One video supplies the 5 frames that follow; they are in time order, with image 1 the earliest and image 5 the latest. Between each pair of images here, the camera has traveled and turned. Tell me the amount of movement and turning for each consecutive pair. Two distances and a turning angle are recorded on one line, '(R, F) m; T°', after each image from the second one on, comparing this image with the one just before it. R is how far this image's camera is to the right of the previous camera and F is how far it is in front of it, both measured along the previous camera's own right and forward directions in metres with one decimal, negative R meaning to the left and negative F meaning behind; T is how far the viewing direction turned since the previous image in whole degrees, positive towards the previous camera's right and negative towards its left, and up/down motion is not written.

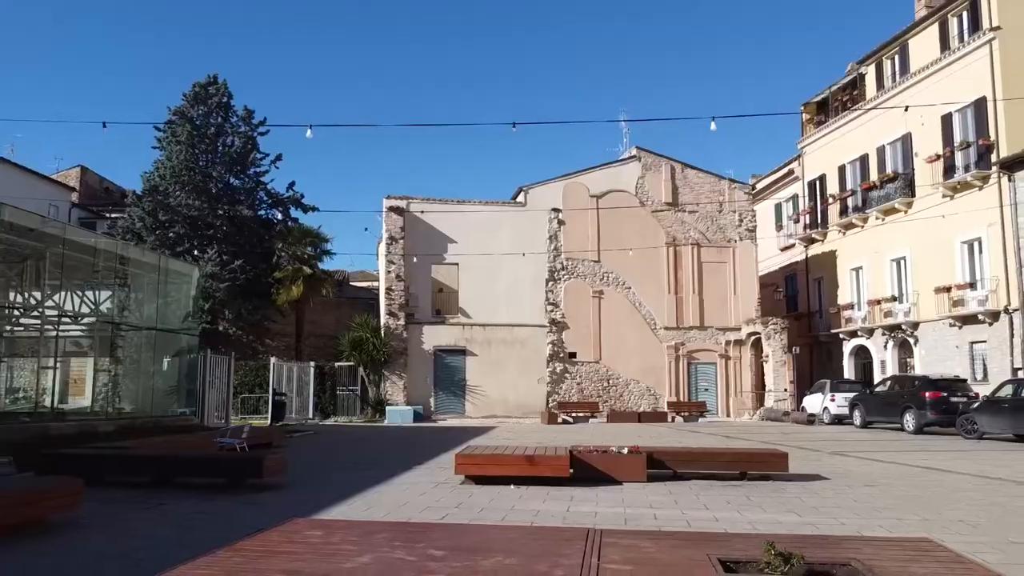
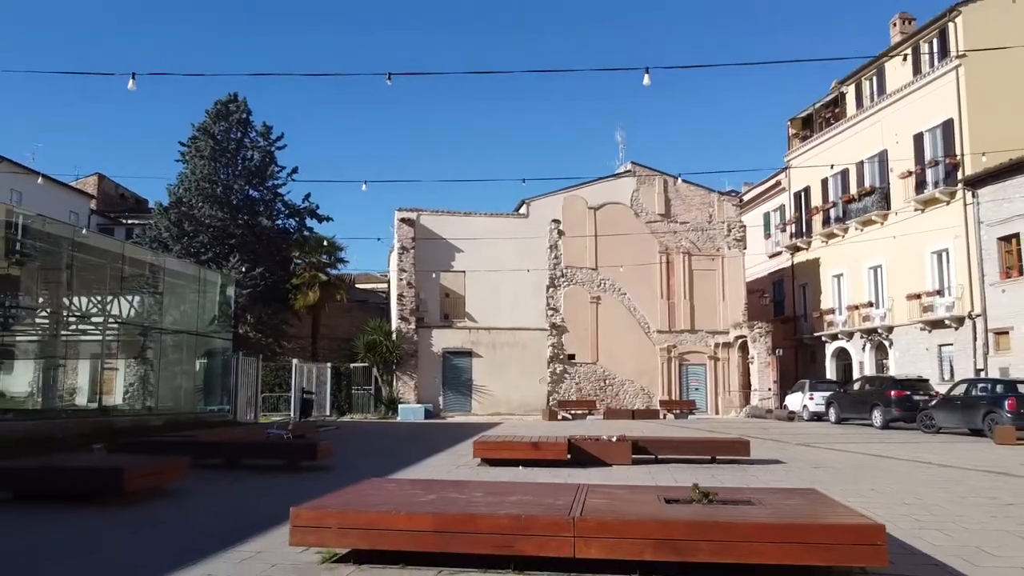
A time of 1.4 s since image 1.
(-0.1, -2.0) m; 0°
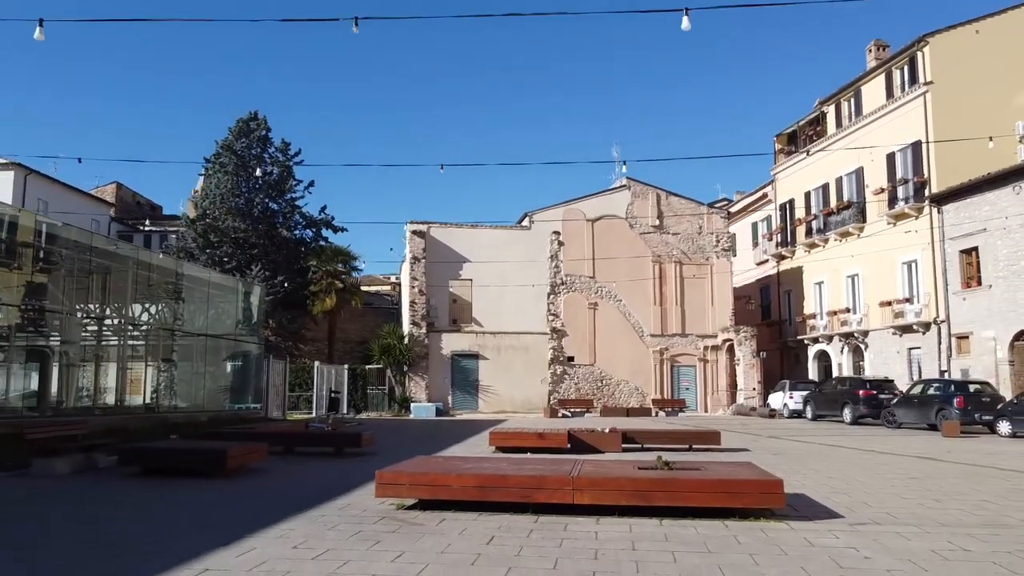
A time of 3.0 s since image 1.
(-0.2, -2.3) m; 0°
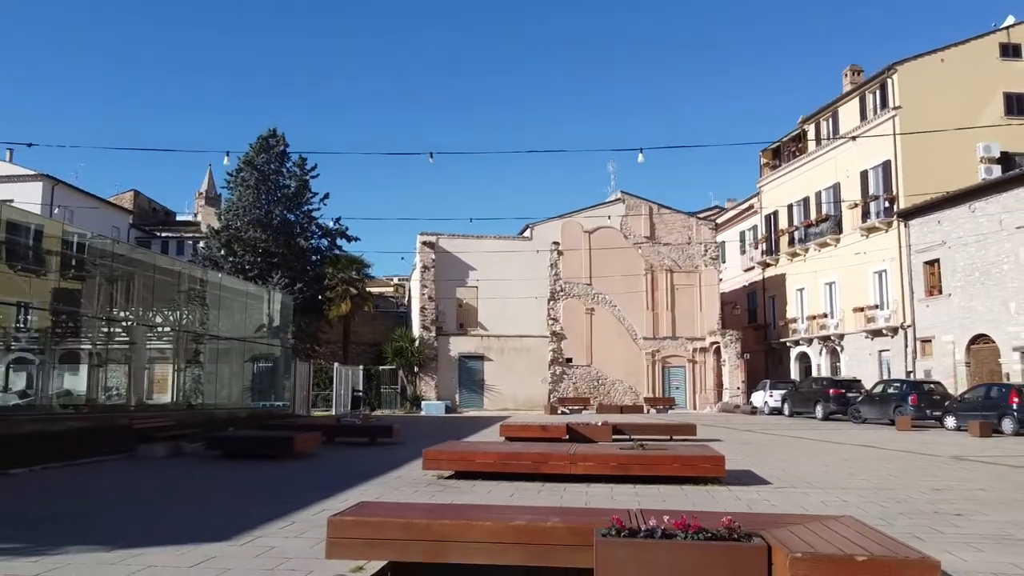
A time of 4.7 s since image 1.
(-0.2, -2.5) m; 0°
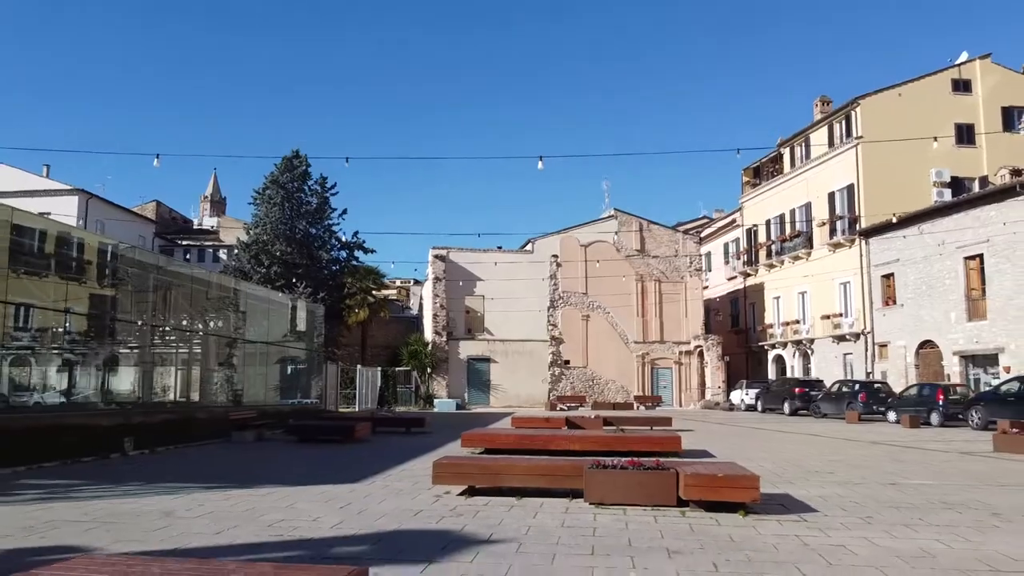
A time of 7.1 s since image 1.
(-0.3, -3.7) m; 0°
